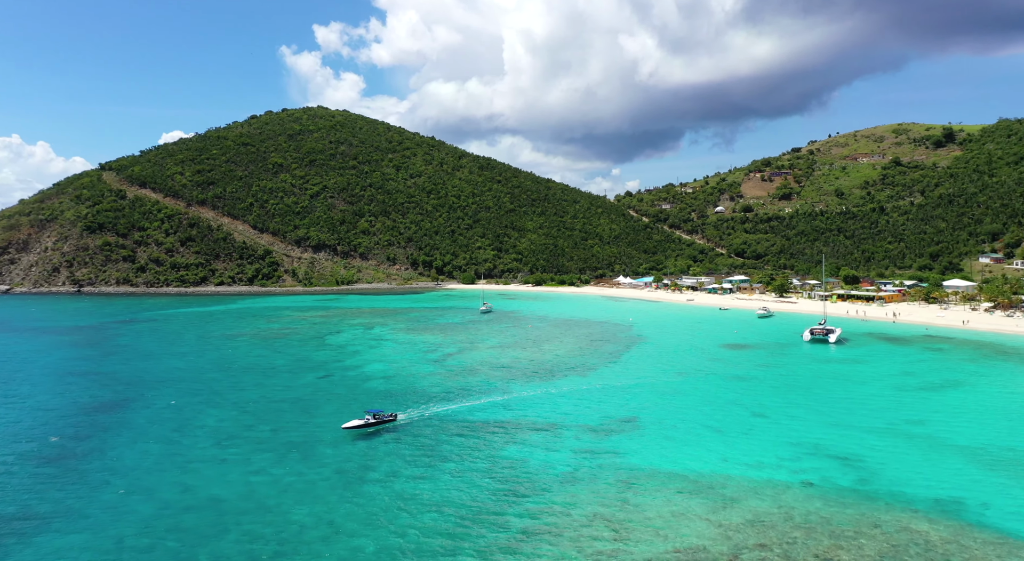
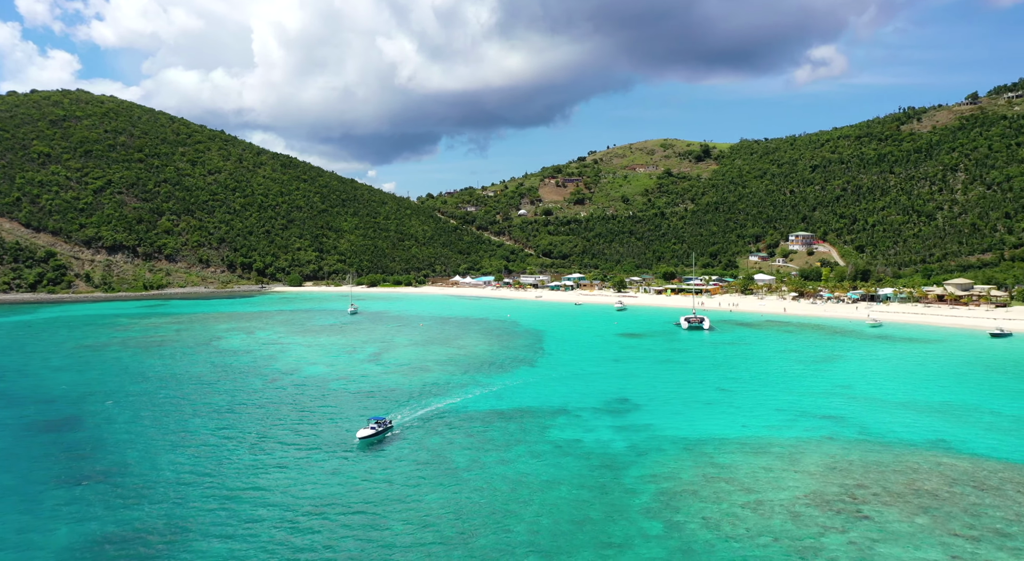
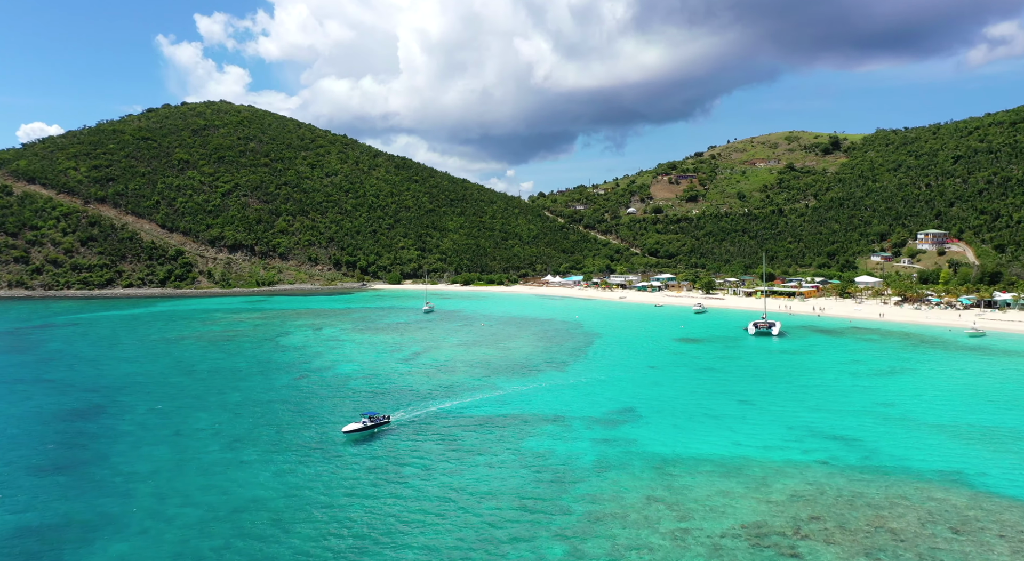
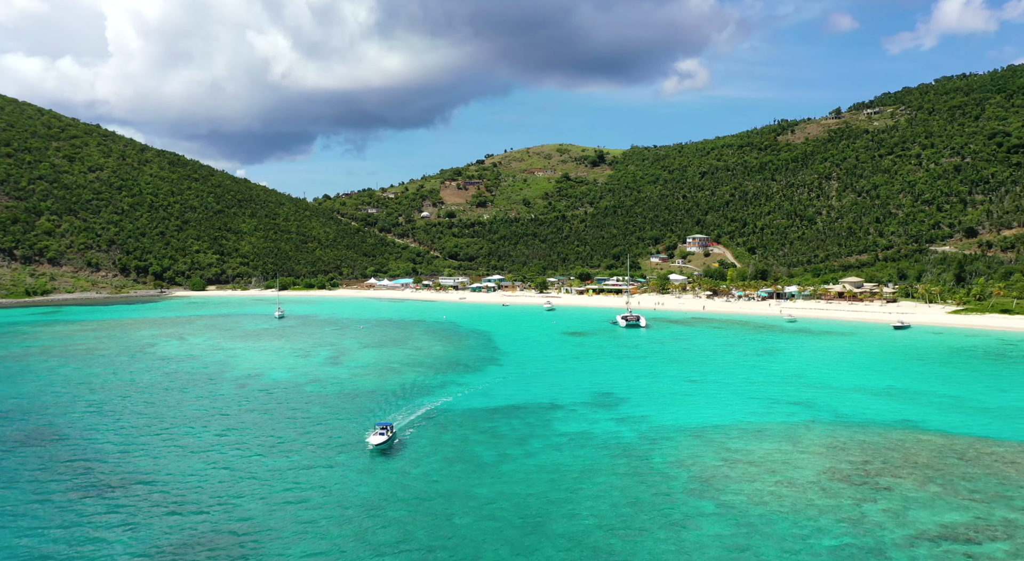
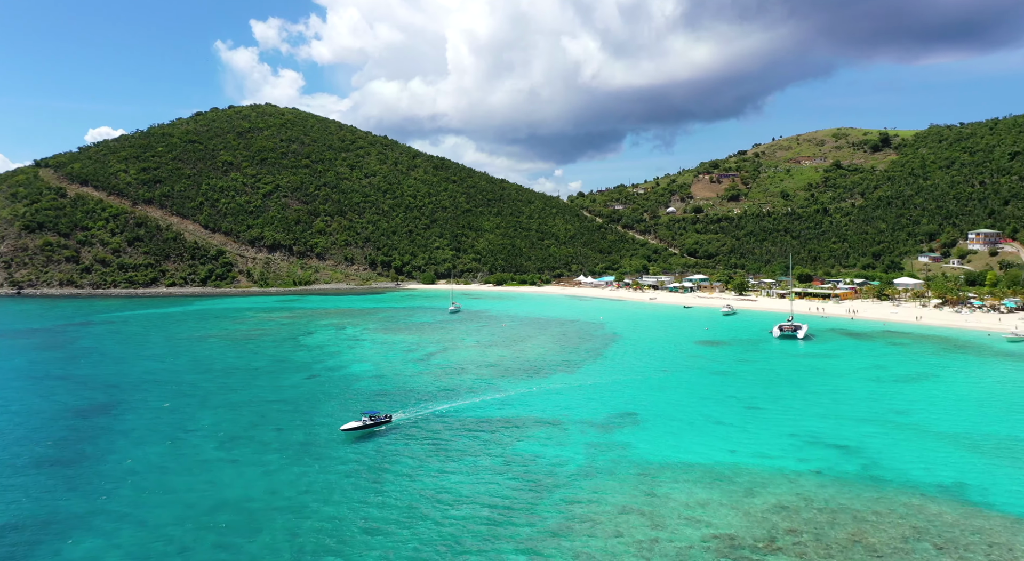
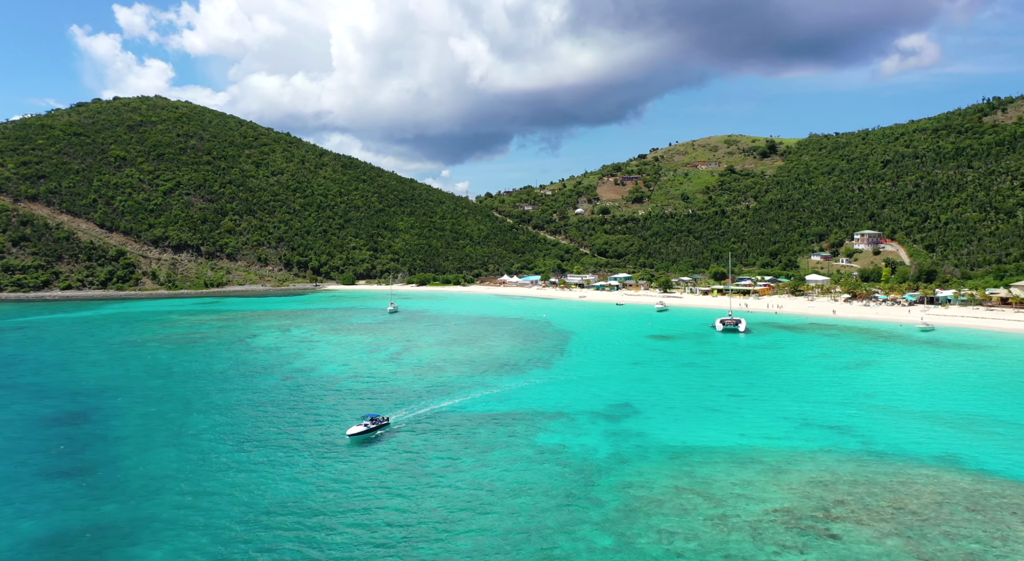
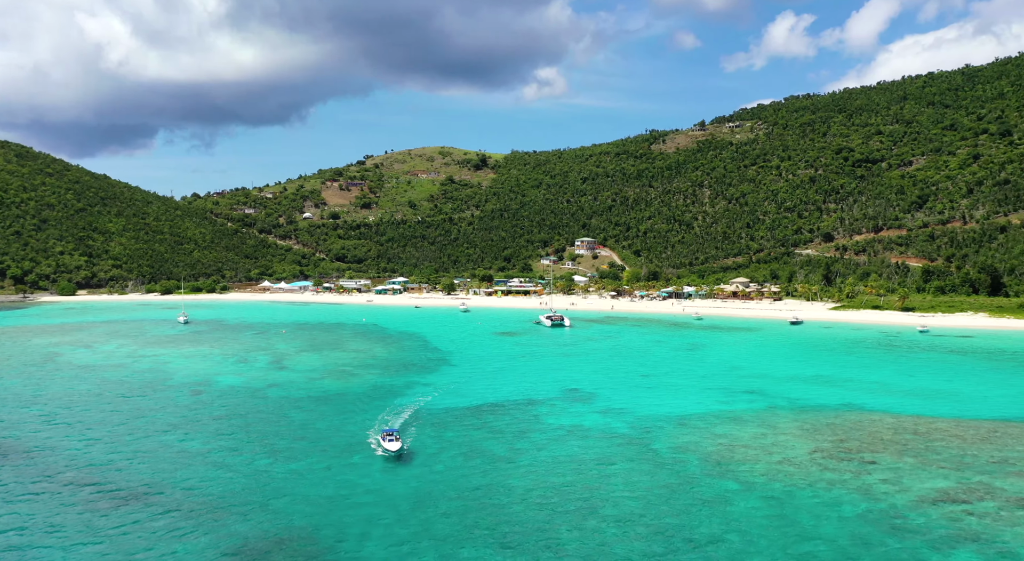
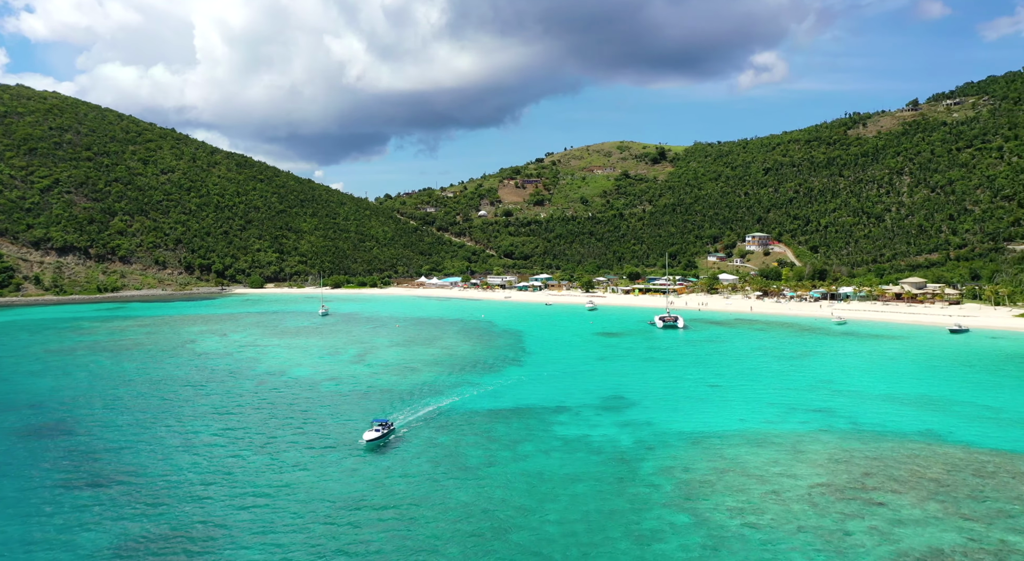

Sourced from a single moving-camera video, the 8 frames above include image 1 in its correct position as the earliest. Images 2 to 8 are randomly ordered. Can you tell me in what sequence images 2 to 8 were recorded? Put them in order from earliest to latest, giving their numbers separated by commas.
5, 3, 6, 2, 8, 4, 7
